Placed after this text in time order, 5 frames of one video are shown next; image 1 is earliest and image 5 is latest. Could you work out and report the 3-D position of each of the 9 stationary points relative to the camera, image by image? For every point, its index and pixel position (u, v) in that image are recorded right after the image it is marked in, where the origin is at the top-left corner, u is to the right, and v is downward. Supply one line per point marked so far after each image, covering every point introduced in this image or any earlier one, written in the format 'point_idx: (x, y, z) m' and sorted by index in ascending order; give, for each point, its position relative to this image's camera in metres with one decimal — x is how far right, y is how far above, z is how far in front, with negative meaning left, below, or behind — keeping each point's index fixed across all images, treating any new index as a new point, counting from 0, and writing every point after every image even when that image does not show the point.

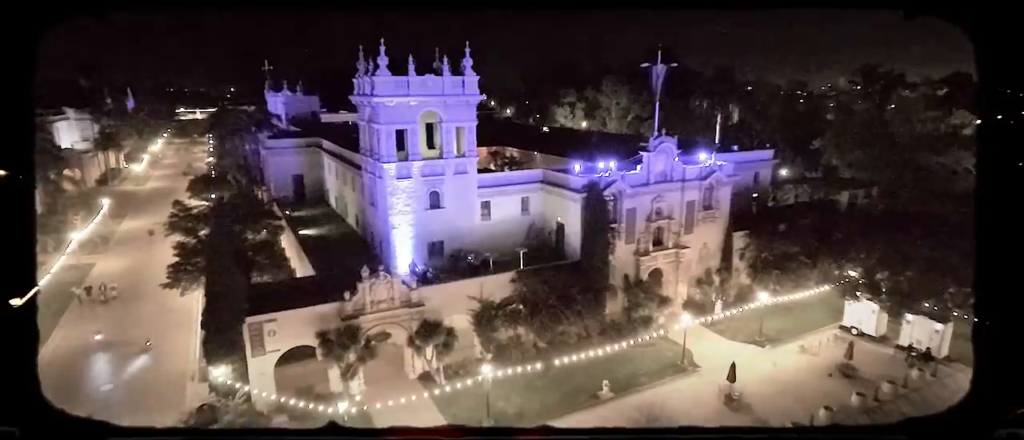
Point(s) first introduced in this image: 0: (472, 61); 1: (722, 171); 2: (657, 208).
0: (-0.6, +2.3, +15.8) m
1: (+3.7, +0.9, +18.6) m
2: (+2.4, +0.2, +17.6) m
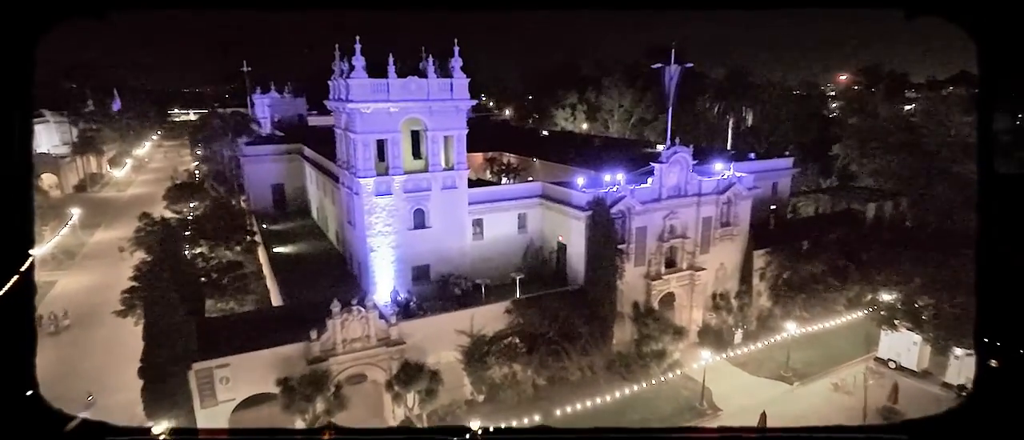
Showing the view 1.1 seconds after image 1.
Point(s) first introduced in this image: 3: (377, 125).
0: (-0.7, +2.1, +13.9) m
1: (+3.6, +0.6, +16.7) m
2: (+2.3, -0.1, +15.7) m
3: (-1.7, +1.2, +13.3) m
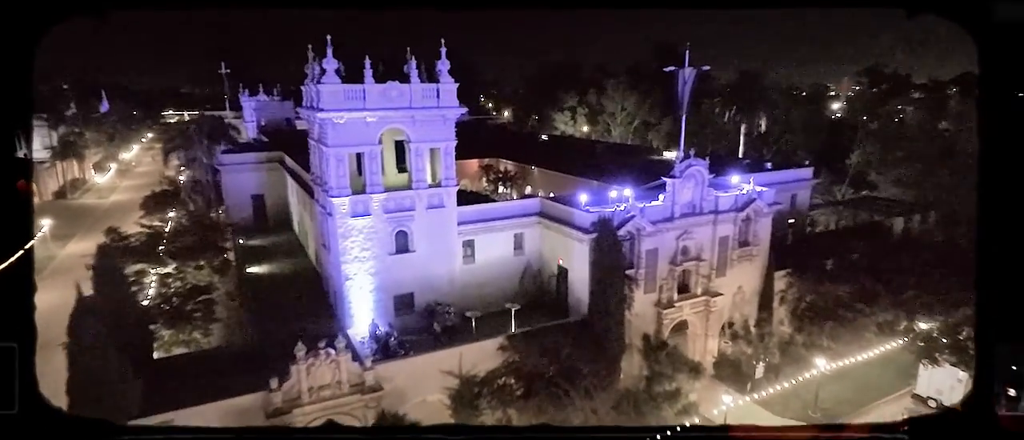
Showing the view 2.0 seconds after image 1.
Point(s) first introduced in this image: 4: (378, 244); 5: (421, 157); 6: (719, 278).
0: (-0.7, +1.8, +12.3) m
1: (+3.5, +0.3, +15.1) m
2: (+2.3, -0.3, +14.1) m
3: (-1.7, +0.9, +11.7) m
4: (-1.6, -0.3, +12.4) m
5: (-1.1, +0.7, +12.3) m
6: (+2.9, -0.8, +14.8) m
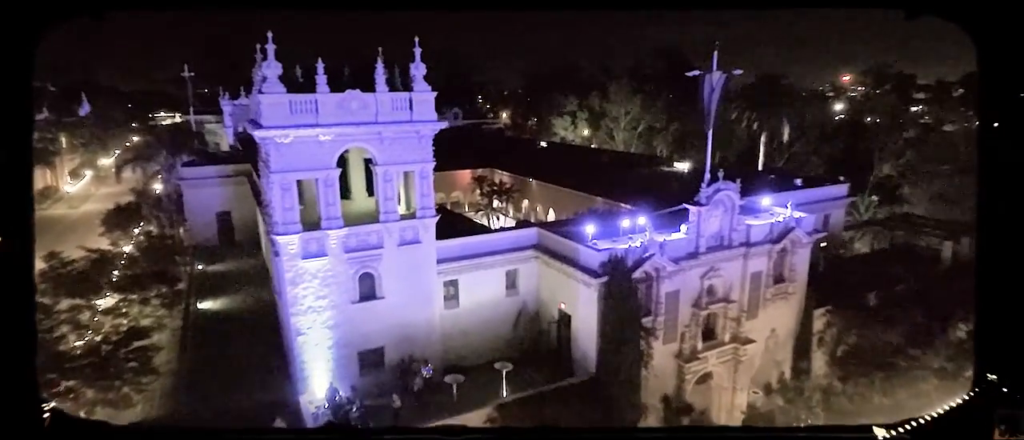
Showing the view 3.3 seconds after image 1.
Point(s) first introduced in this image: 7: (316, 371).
0: (-0.8, +1.4, +9.9) m
1: (+3.4, -0.1, +12.8) m
2: (+2.2, -0.7, +11.7) m
3: (-1.8, +0.5, +9.4) m
4: (-1.6, -0.7, +10.0) m
5: (-1.1, +0.4, +10.0) m
6: (+2.8, -1.2, +12.5) m
7: (-1.9, -1.4, +10.2) m
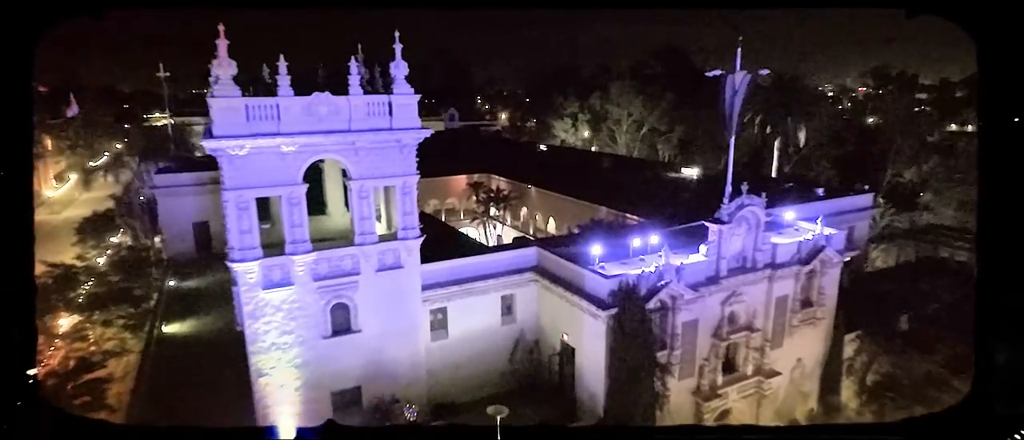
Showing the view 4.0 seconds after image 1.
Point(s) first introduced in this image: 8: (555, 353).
0: (-0.9, +1.2, +8.6) m
1: (+3.4, -0.2, +11.5) m
2: (+2.1, -0.9, +10.4) m
3: (-1.9, +0.3, +8.0) m
4: (-1.7, -0.8, +8.7) m
5: (-1.2, +0.2, +8.7) m
6: (+2.7, -1.4, +11.2) m
7: (-1.9, -1.6, +8.8) m
8: (+0.4, -1.3, +10.2) m
